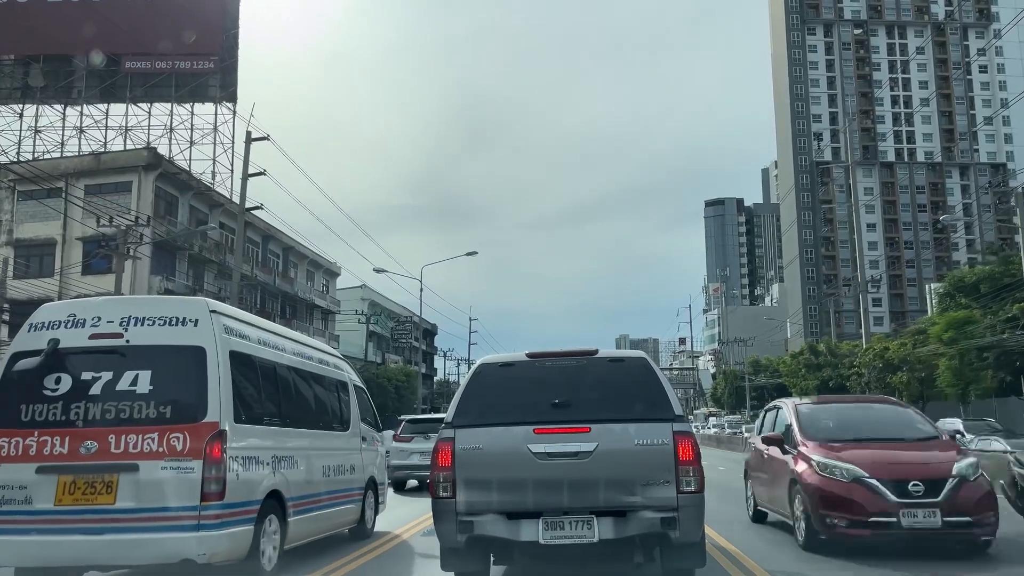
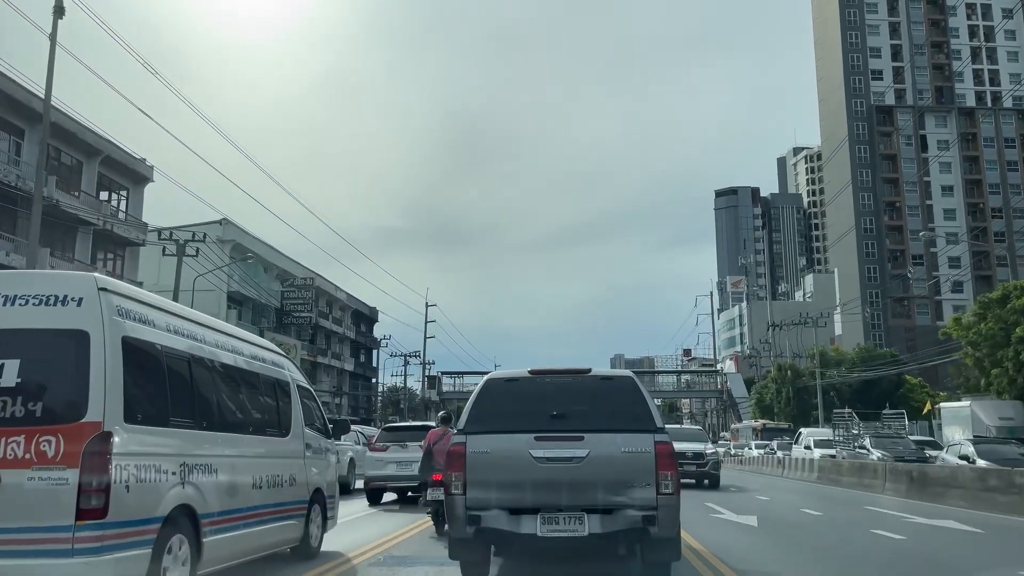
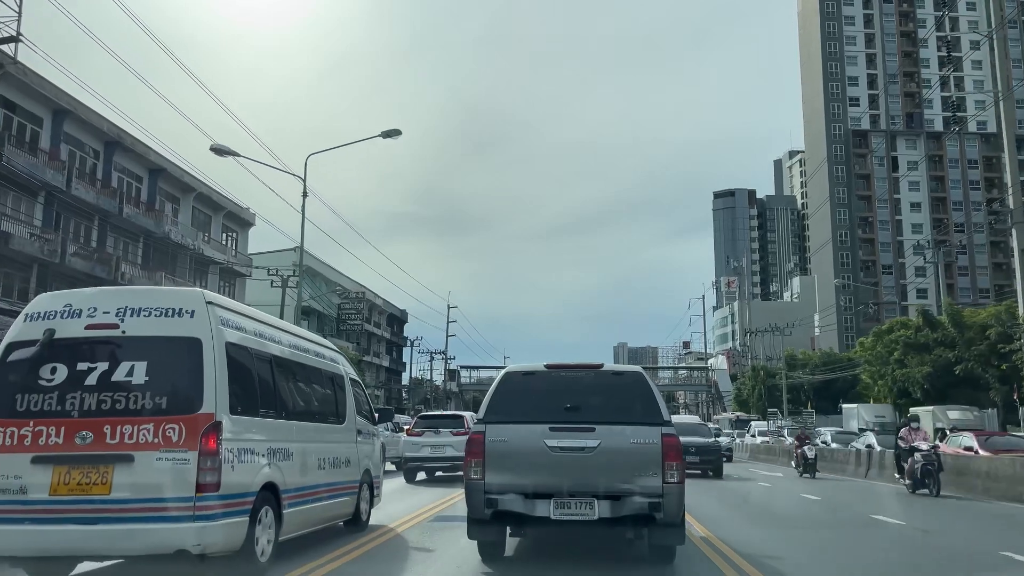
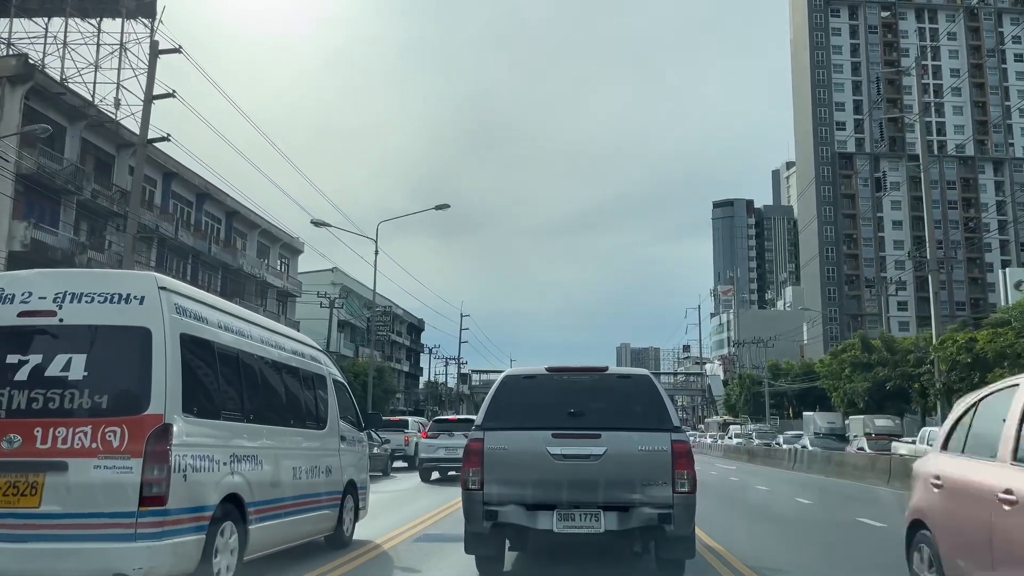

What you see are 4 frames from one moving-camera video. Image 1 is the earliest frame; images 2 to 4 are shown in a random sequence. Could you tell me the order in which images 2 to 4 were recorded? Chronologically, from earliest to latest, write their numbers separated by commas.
4, 3, 2
